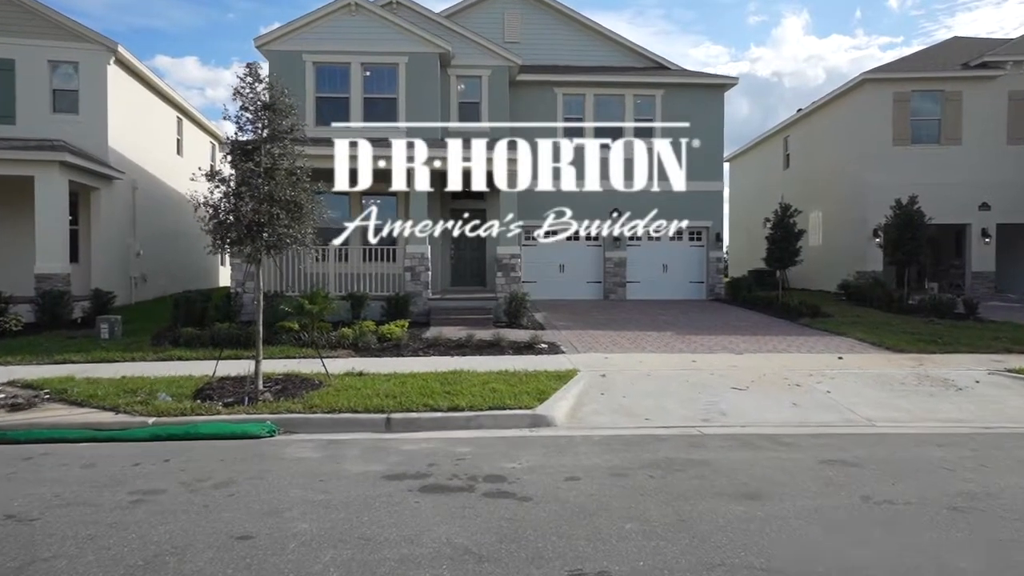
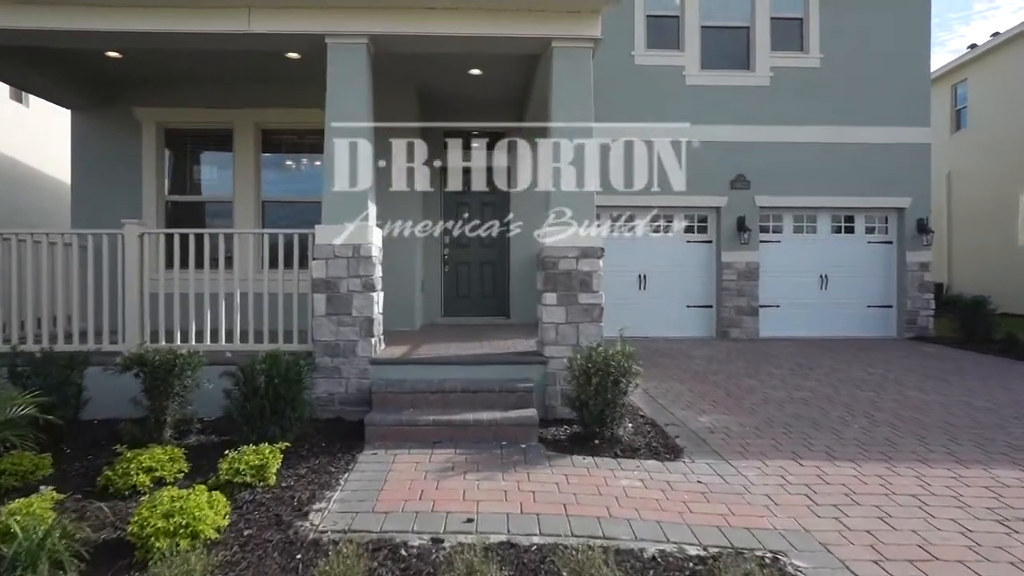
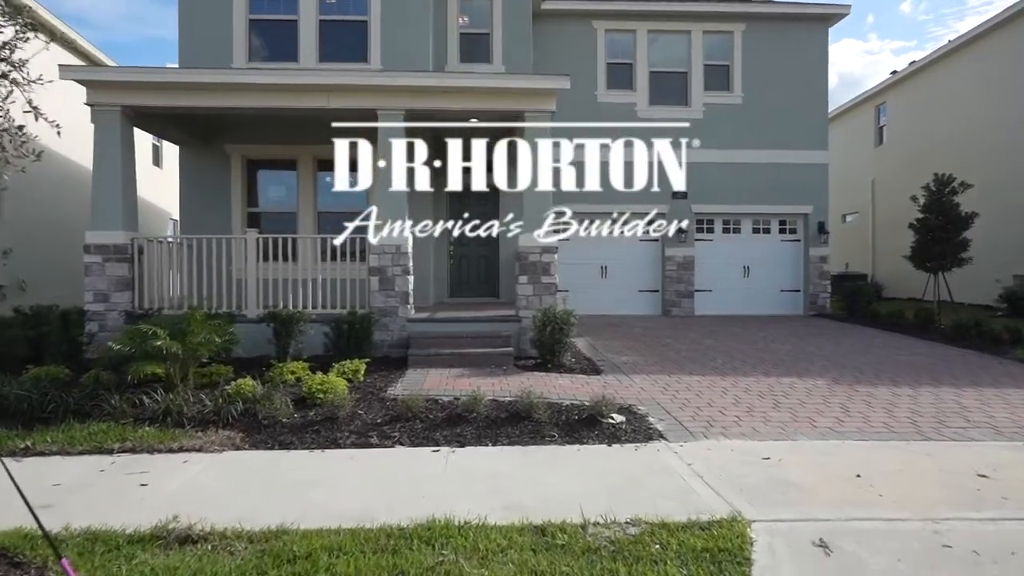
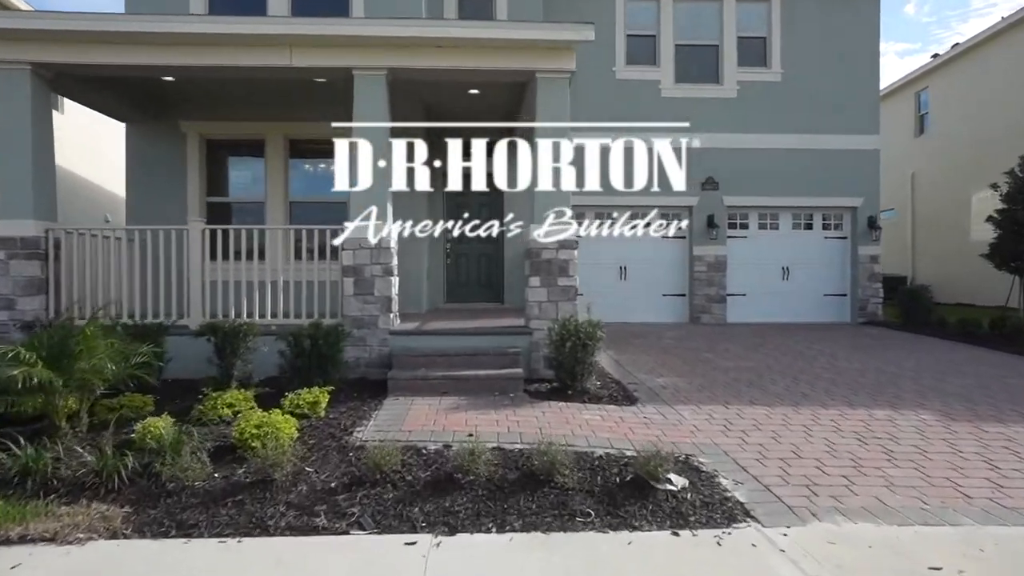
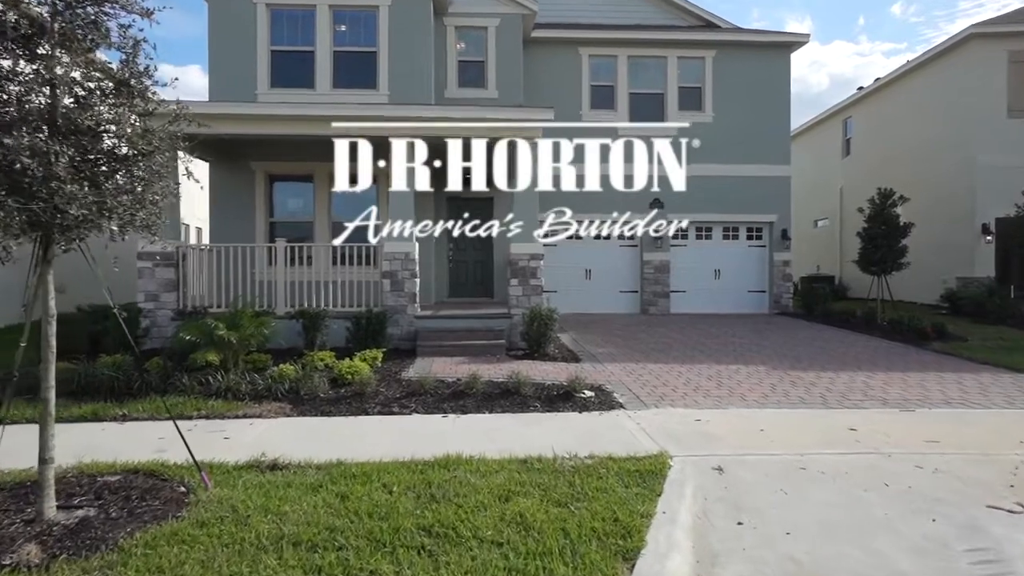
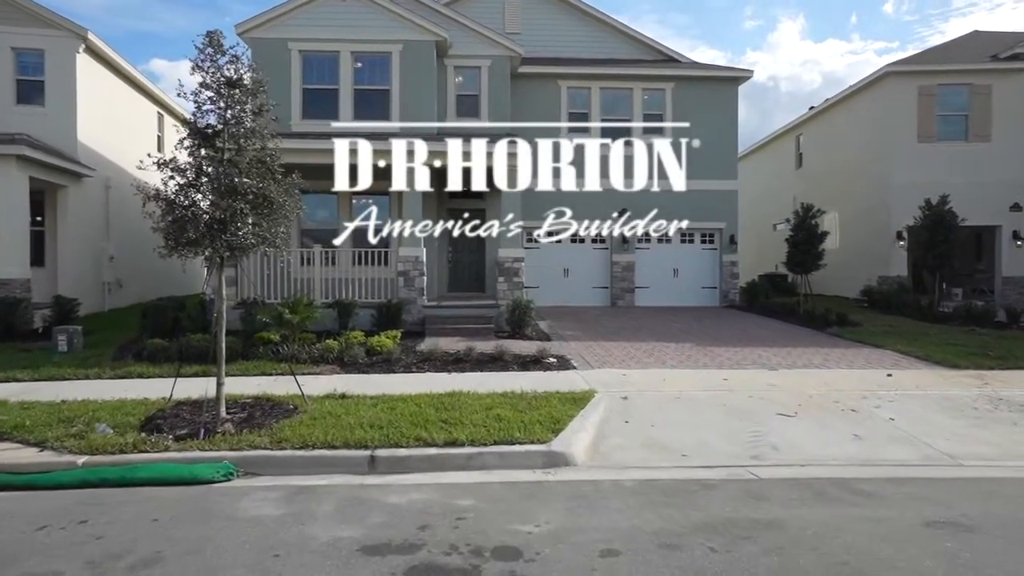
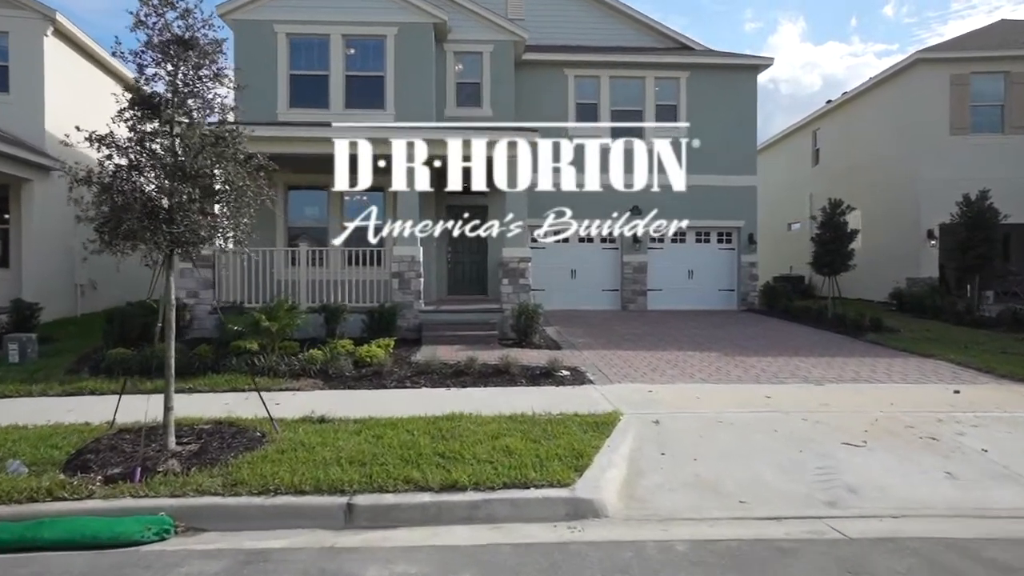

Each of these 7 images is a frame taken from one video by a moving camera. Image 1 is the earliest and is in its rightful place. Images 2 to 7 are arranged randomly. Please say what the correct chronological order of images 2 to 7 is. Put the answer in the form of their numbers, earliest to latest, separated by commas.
6, 7, 5, 3, 4, 2
